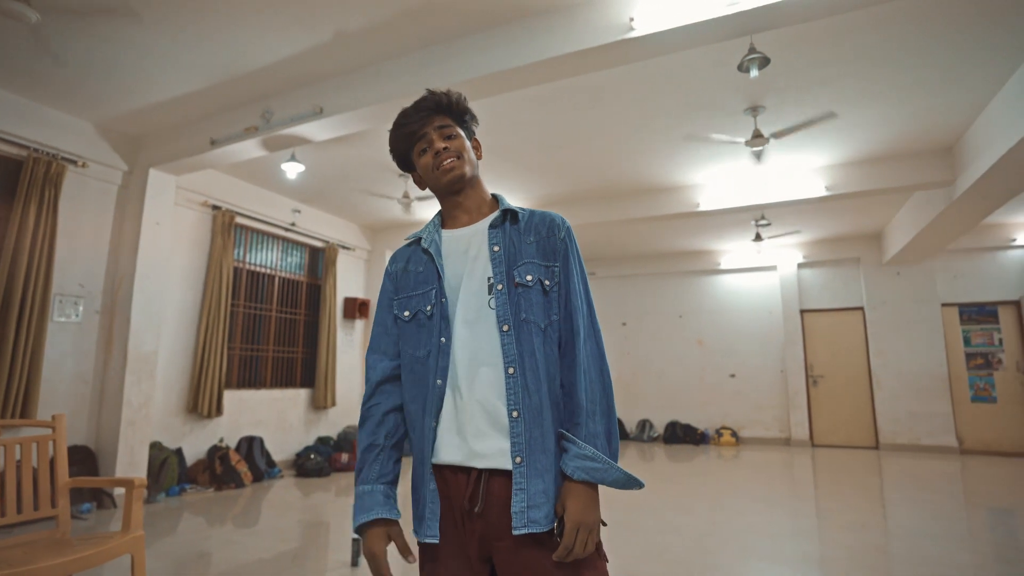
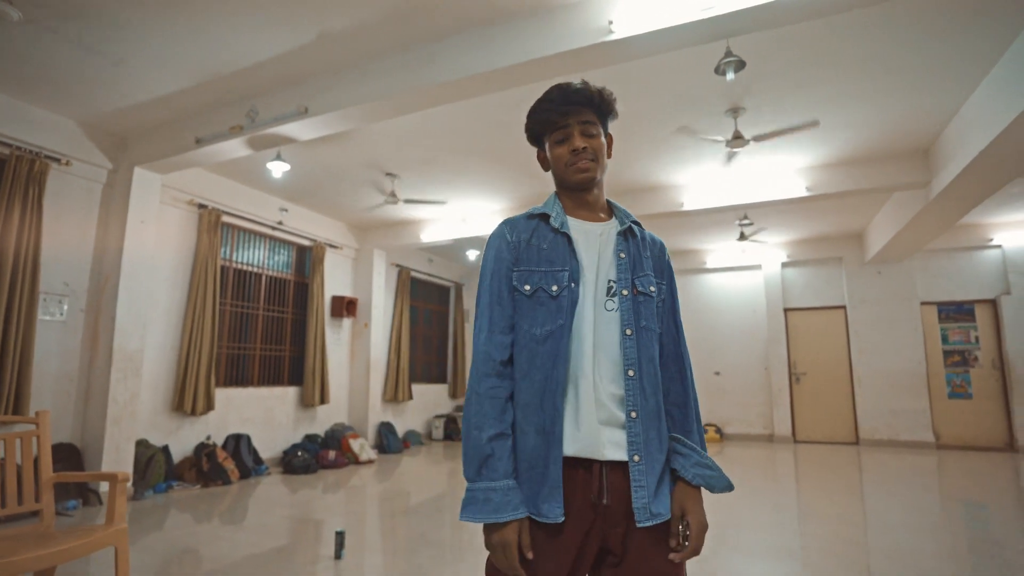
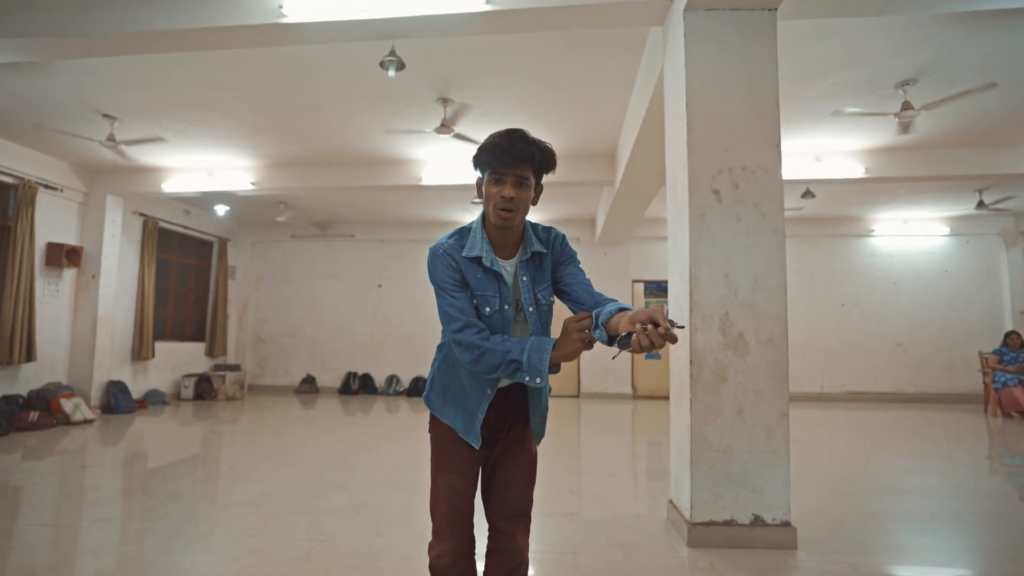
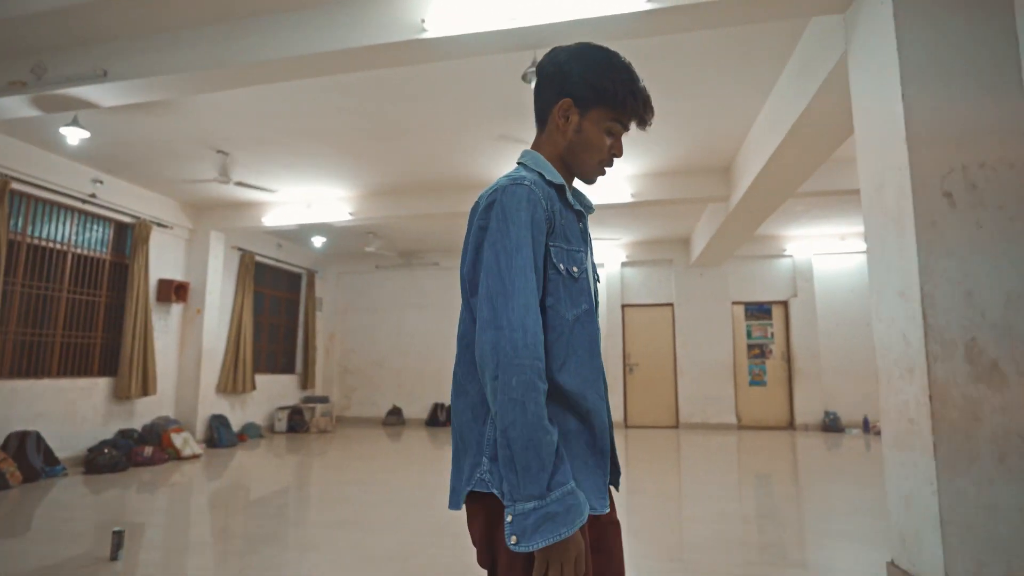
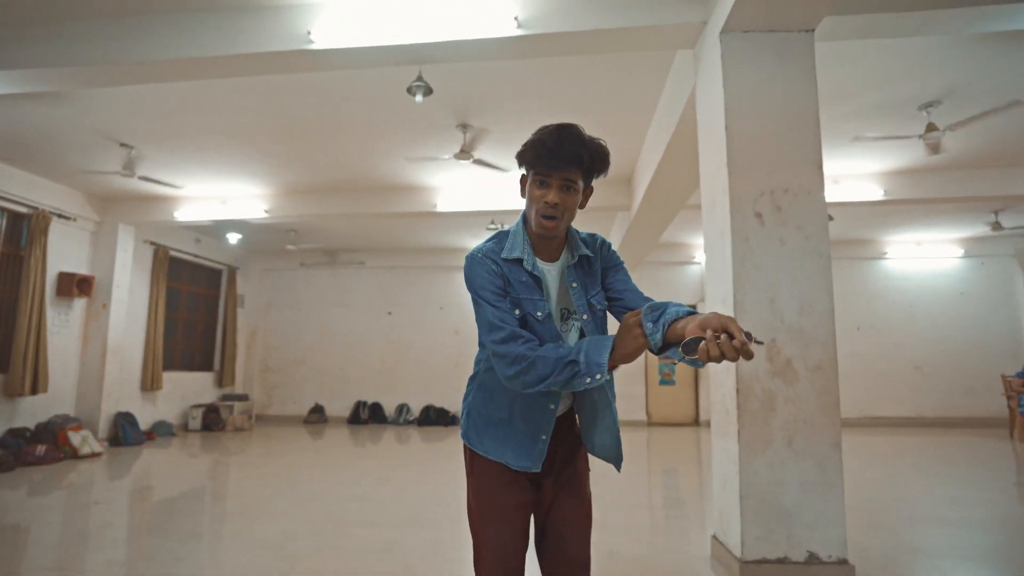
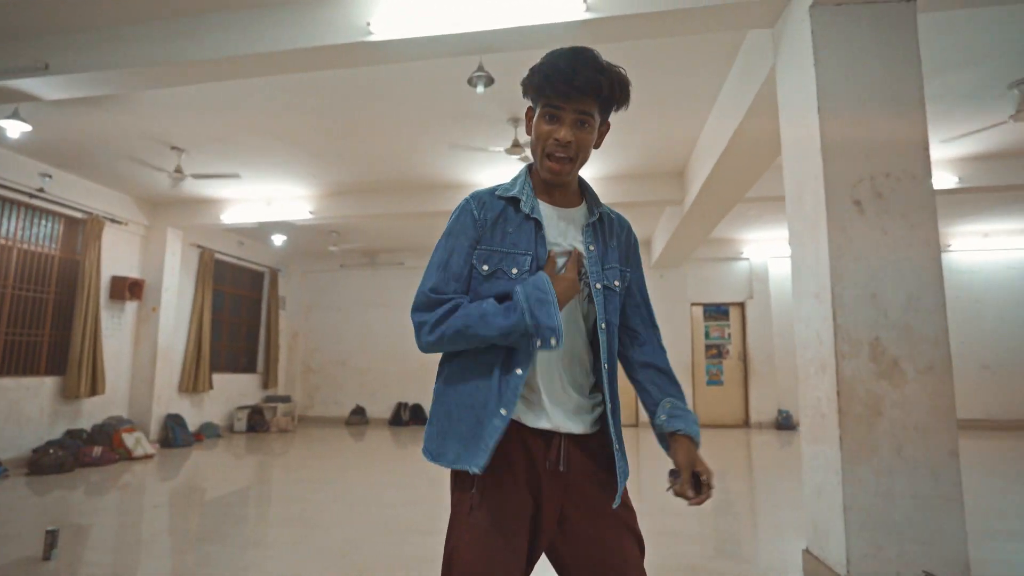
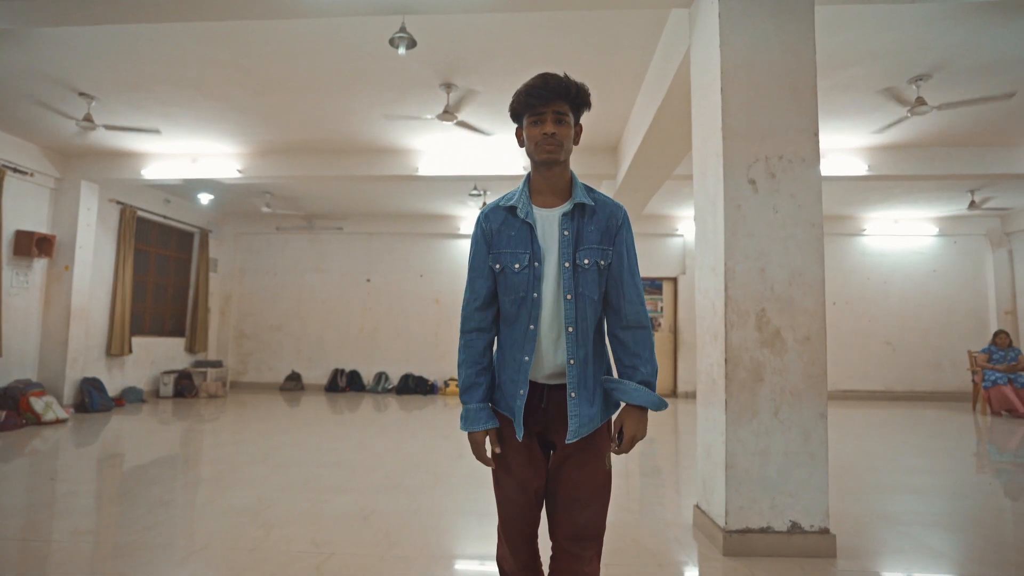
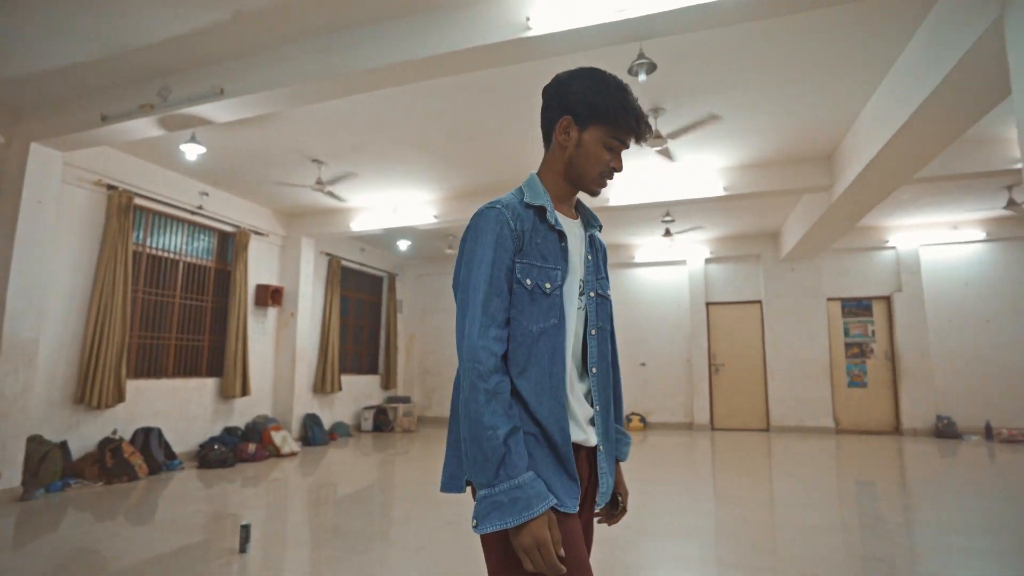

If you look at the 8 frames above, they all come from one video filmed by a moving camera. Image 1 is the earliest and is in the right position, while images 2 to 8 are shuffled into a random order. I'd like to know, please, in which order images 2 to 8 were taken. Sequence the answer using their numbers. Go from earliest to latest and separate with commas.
2, 8, 4, 6, 5, 3, 7
